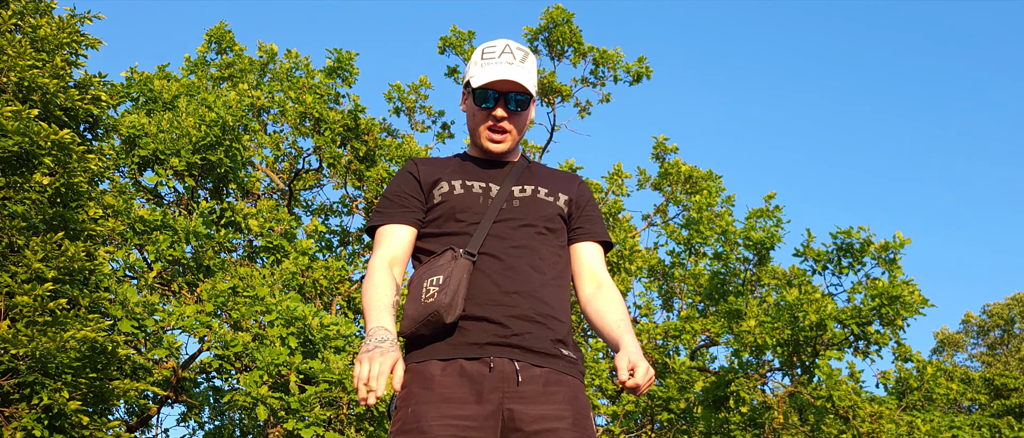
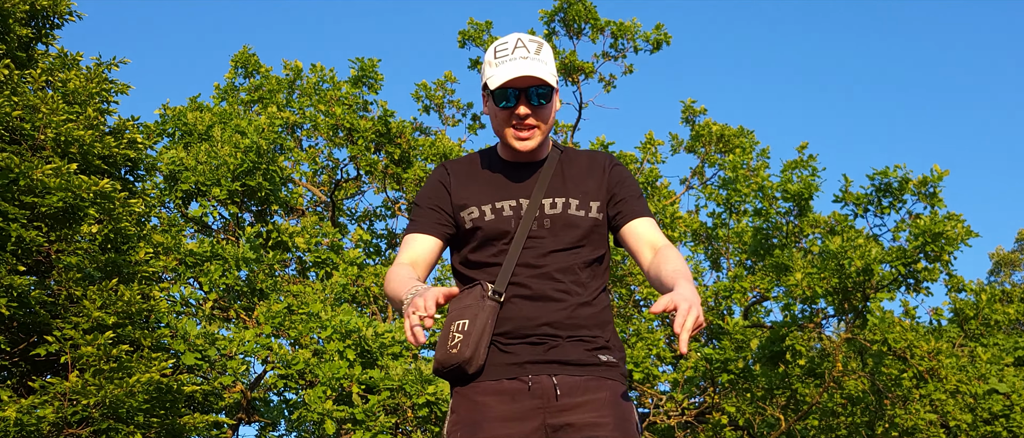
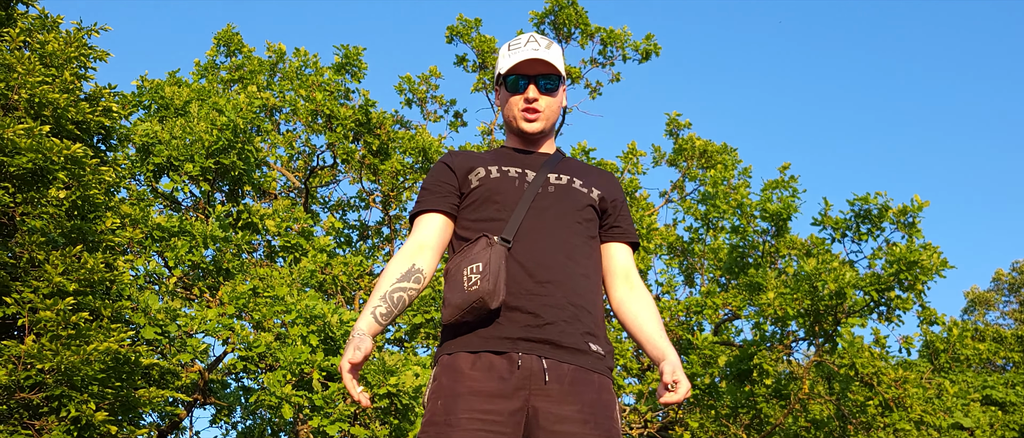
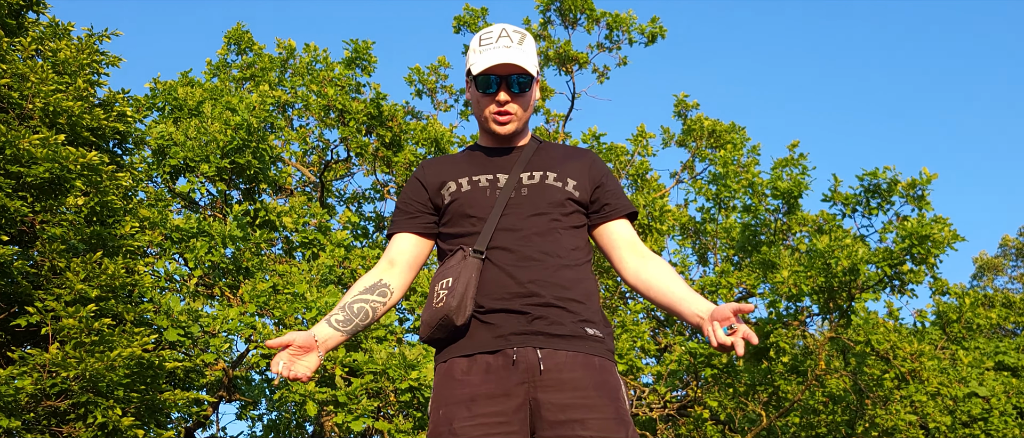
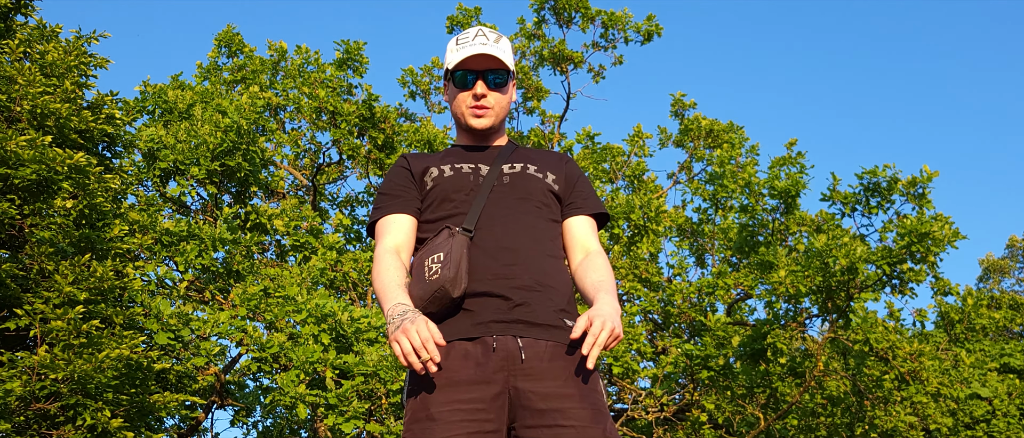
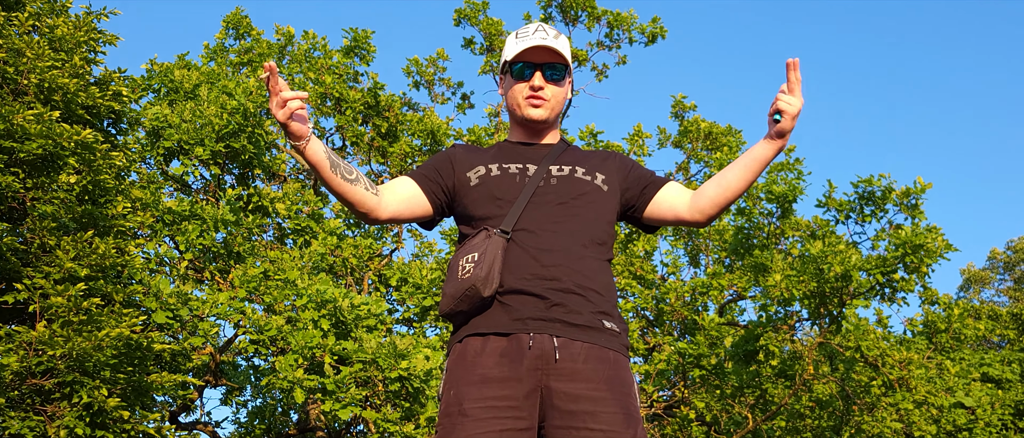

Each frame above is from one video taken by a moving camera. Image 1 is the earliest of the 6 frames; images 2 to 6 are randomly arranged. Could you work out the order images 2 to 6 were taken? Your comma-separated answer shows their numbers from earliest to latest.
3, 5, 2, 4, 6
